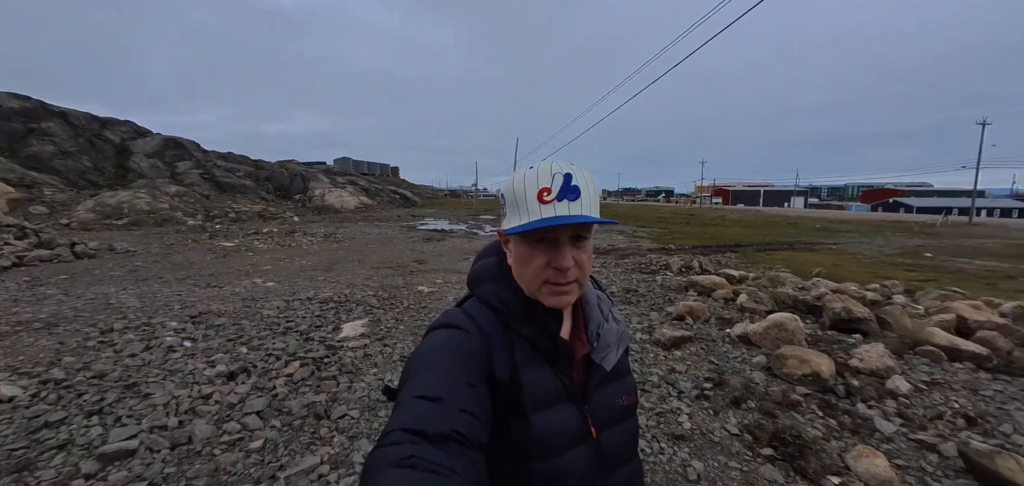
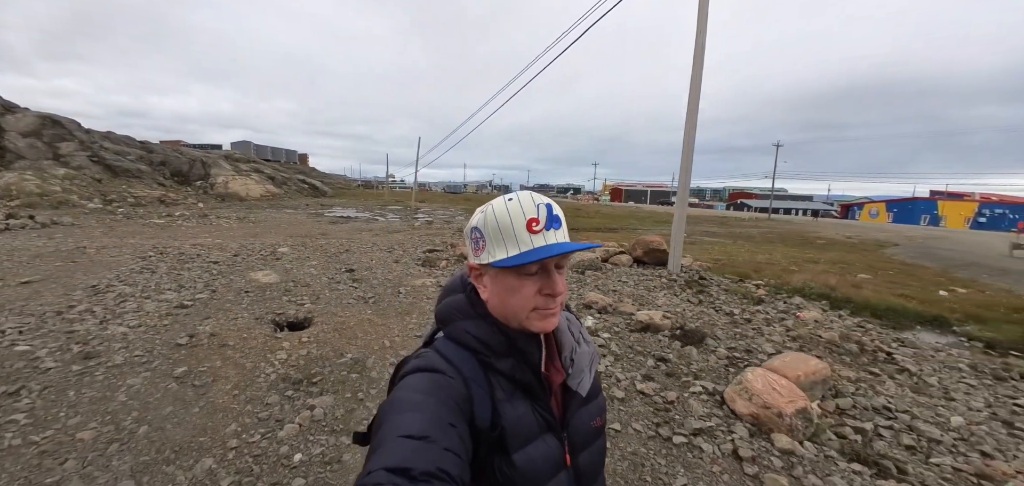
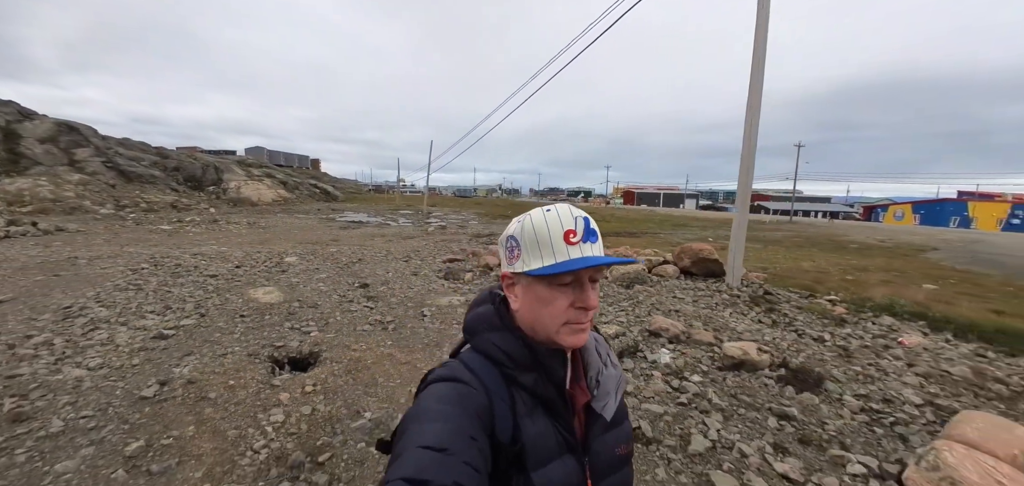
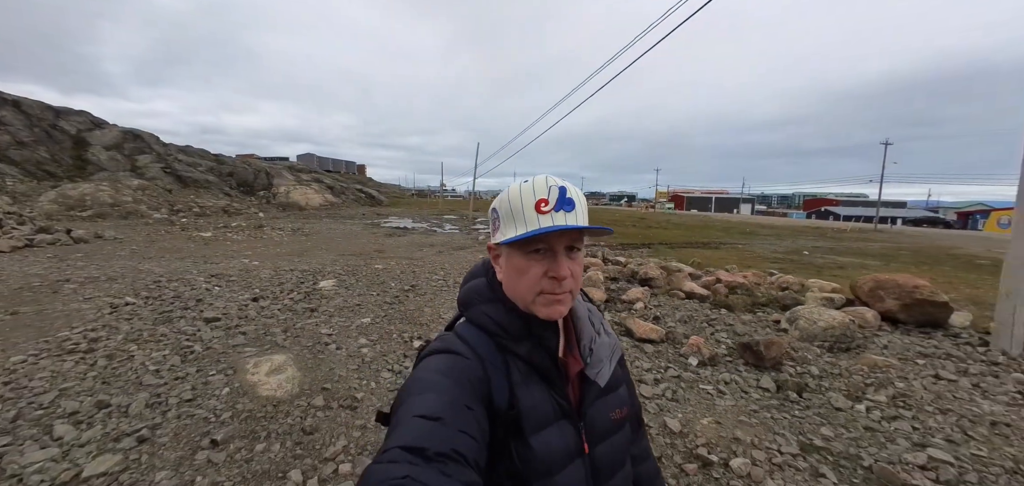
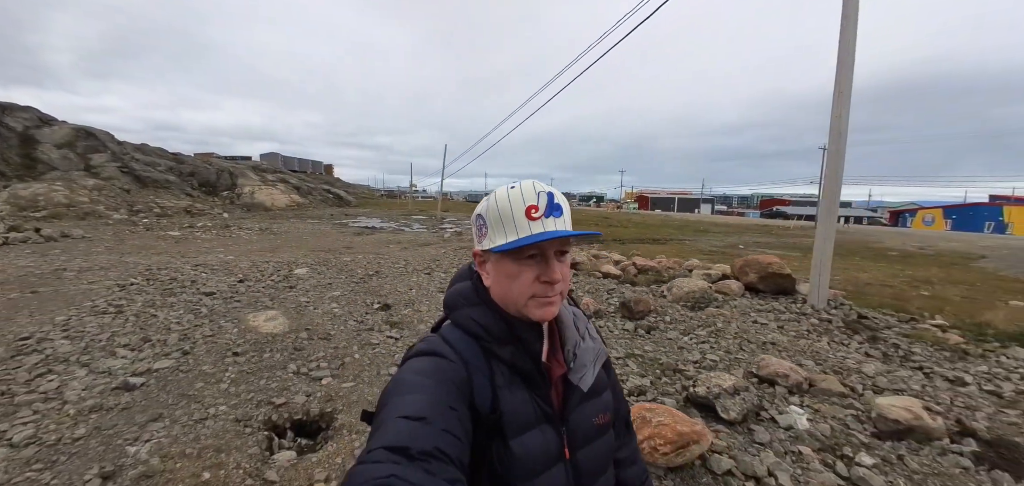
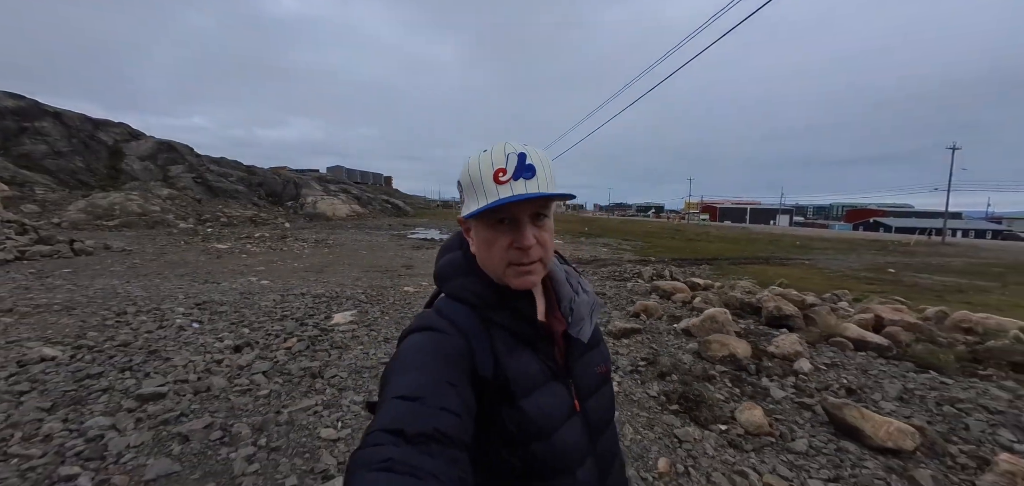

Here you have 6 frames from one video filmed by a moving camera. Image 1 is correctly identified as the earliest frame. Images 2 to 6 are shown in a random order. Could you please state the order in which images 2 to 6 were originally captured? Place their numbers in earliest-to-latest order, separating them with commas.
6, 4, 5, 3, 2
